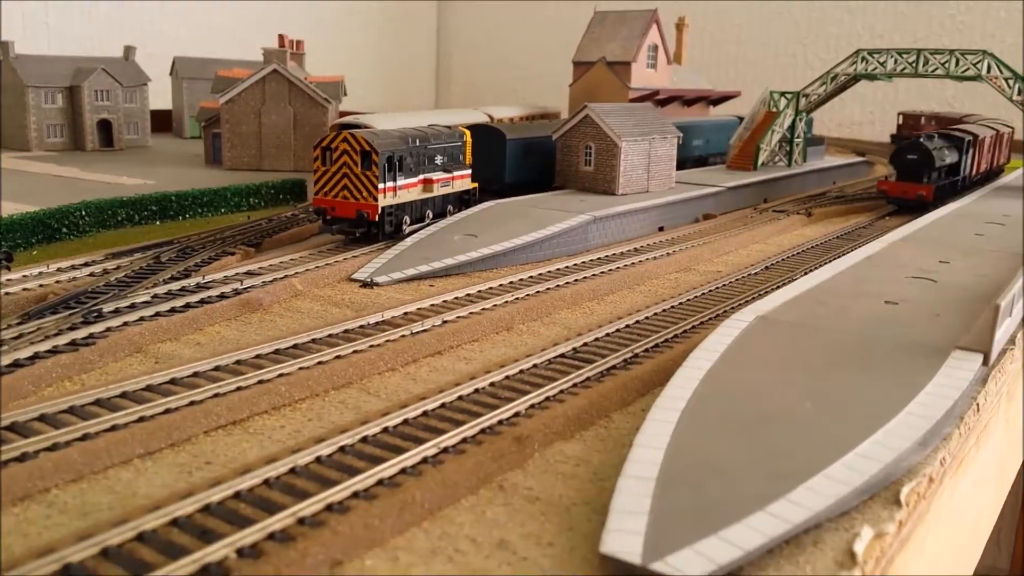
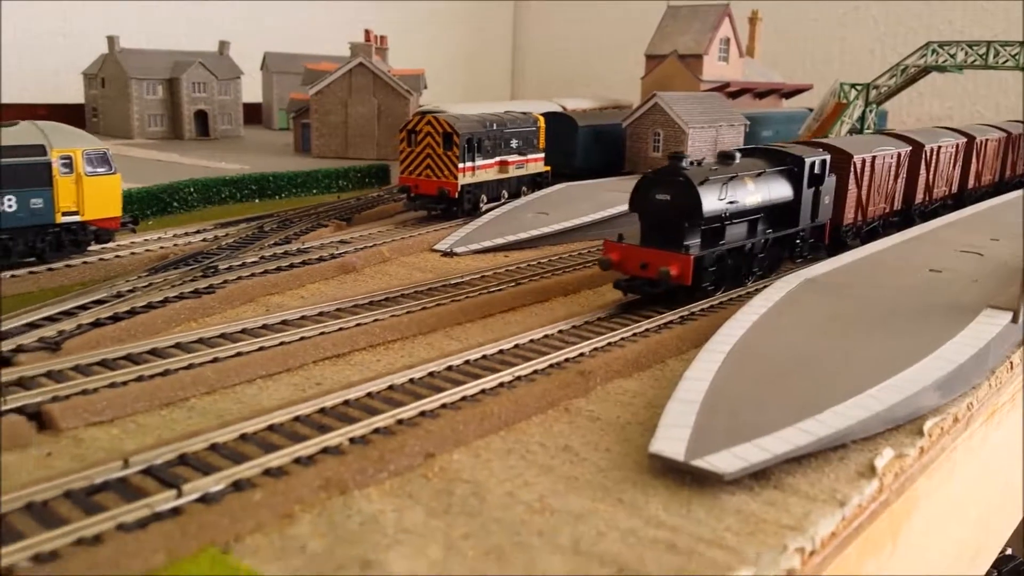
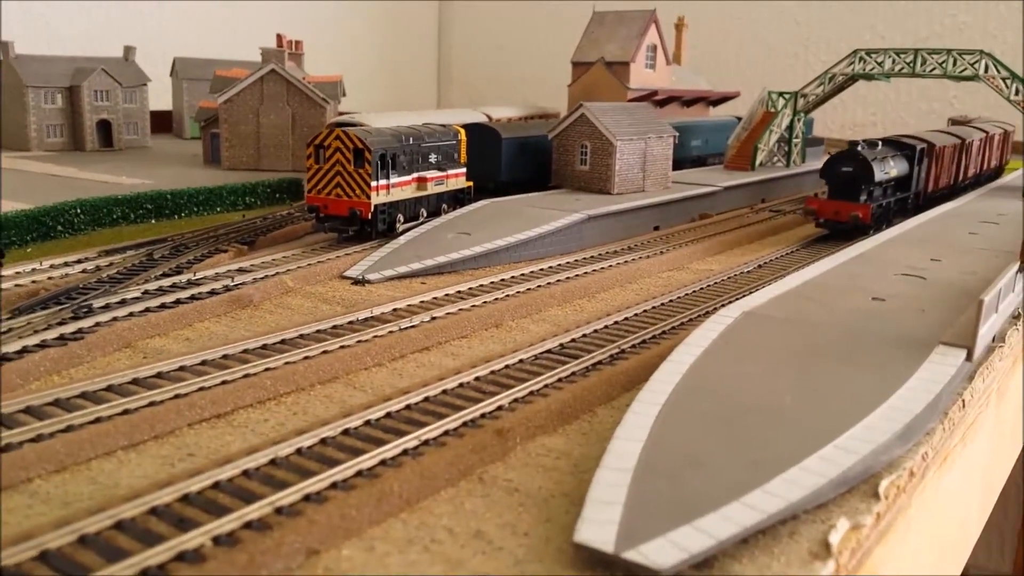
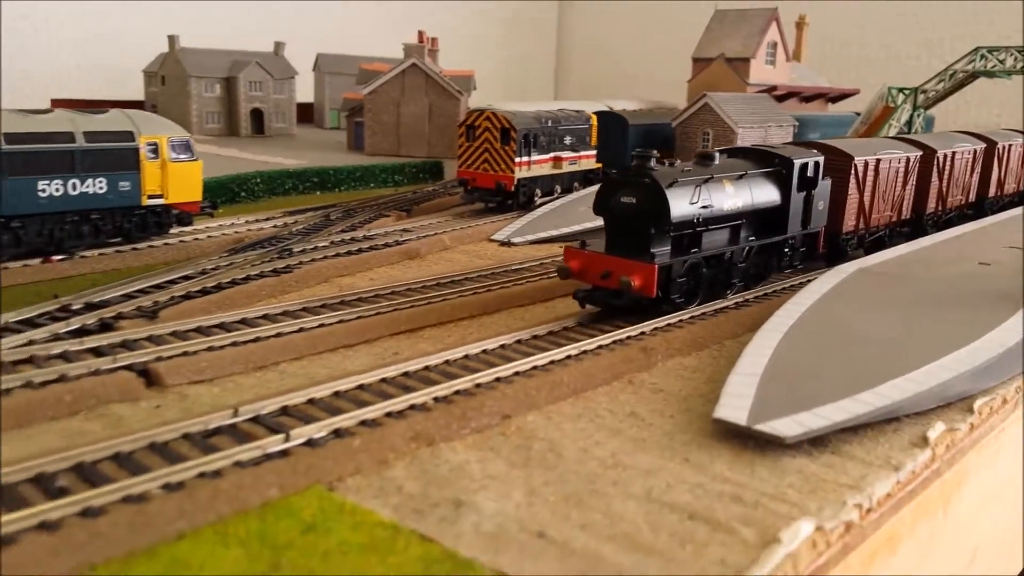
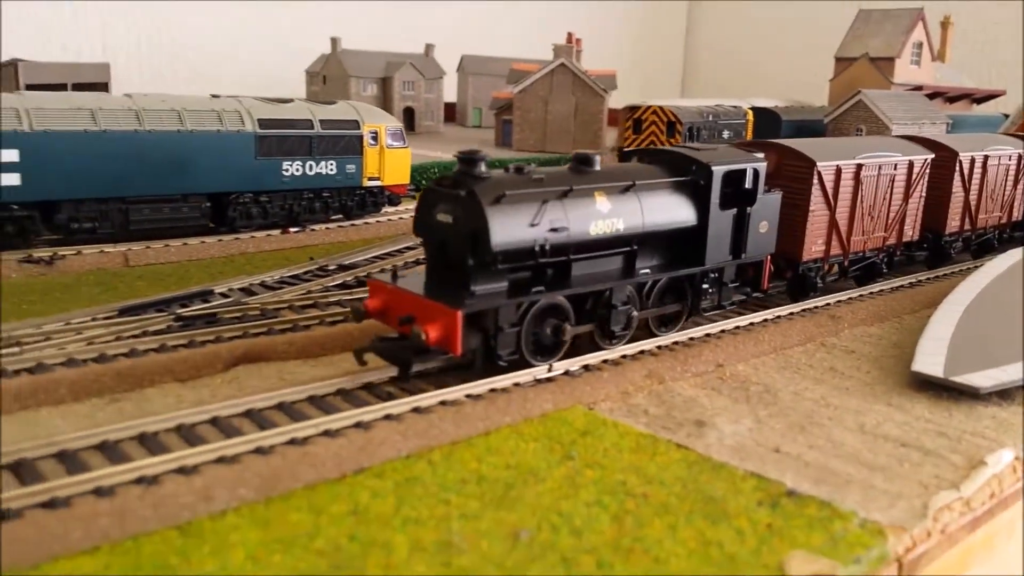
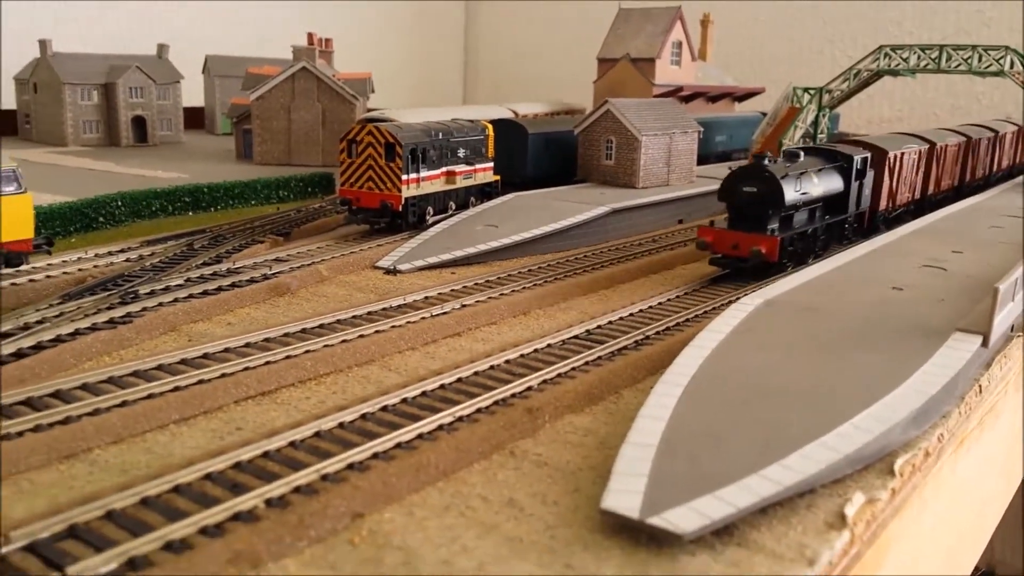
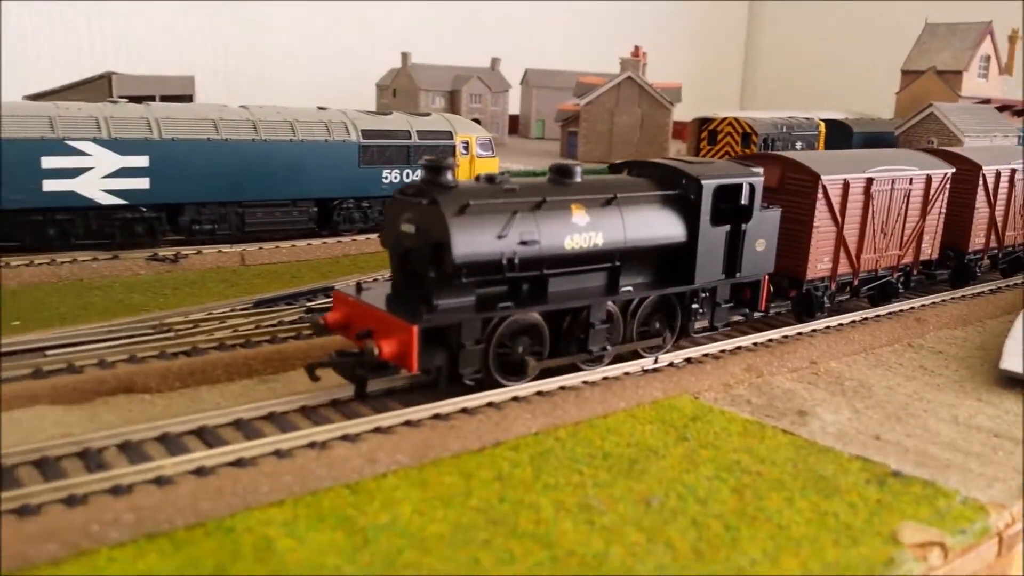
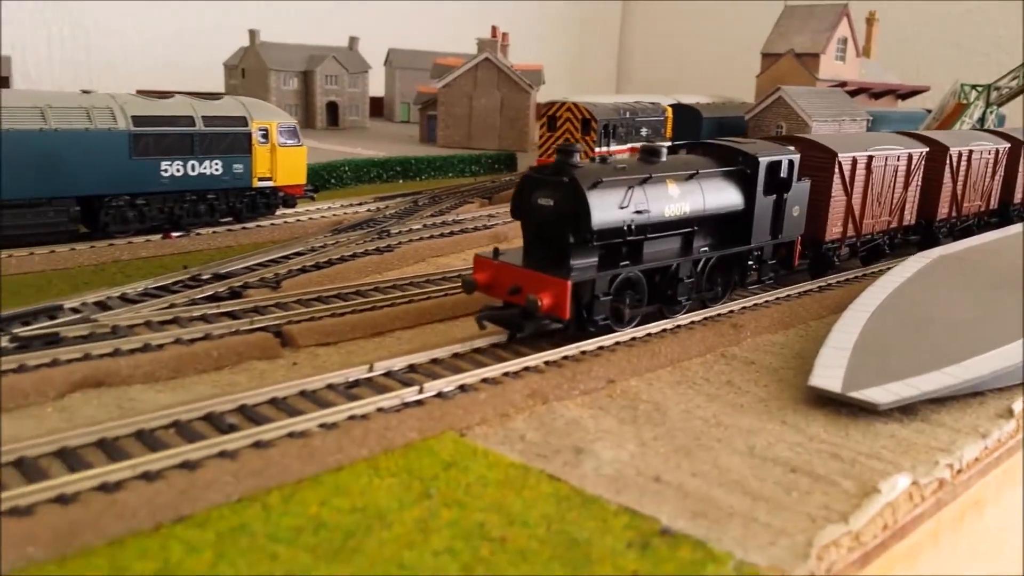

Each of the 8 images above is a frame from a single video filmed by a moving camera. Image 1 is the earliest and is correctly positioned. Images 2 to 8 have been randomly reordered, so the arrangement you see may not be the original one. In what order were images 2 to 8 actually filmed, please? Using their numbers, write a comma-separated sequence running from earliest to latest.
3, 6, 2, 4, 8, 5, 7
